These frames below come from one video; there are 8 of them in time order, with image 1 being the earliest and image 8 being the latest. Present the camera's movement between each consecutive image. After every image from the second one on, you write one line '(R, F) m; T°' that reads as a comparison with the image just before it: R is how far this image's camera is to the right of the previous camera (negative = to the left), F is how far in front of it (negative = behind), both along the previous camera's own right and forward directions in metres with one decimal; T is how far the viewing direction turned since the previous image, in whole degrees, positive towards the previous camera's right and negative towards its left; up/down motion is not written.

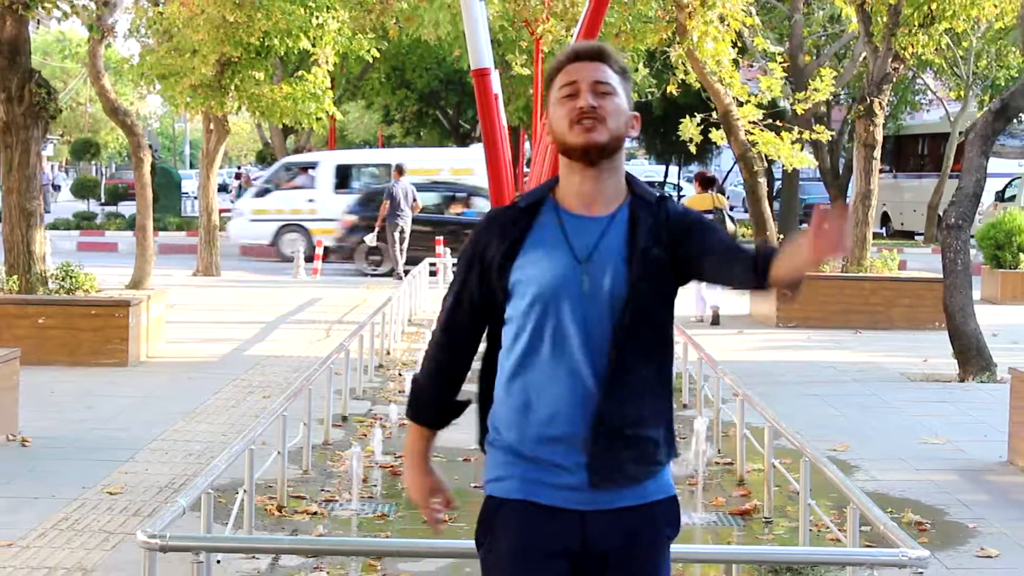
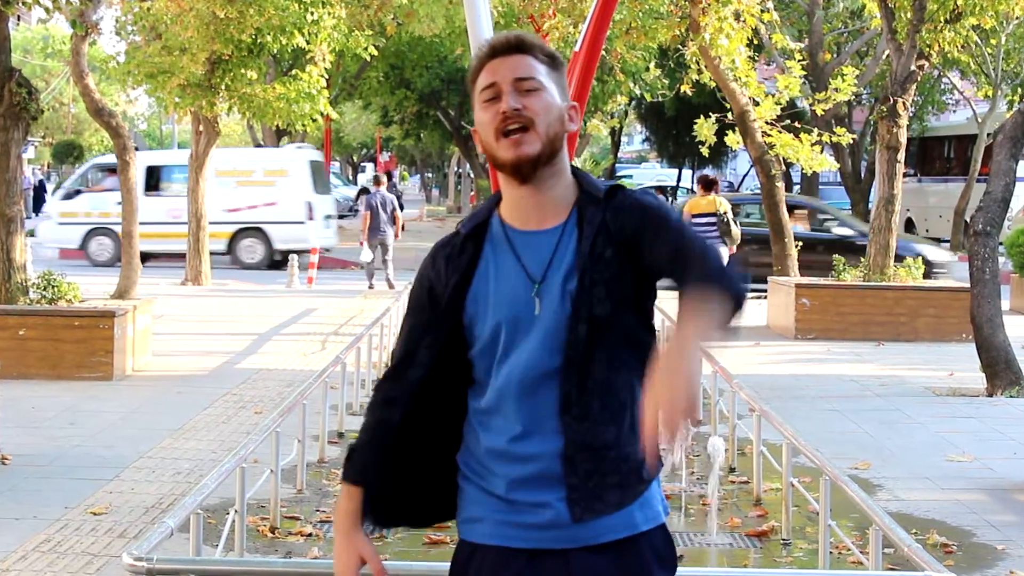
(0.0, +0.6) m; 0°
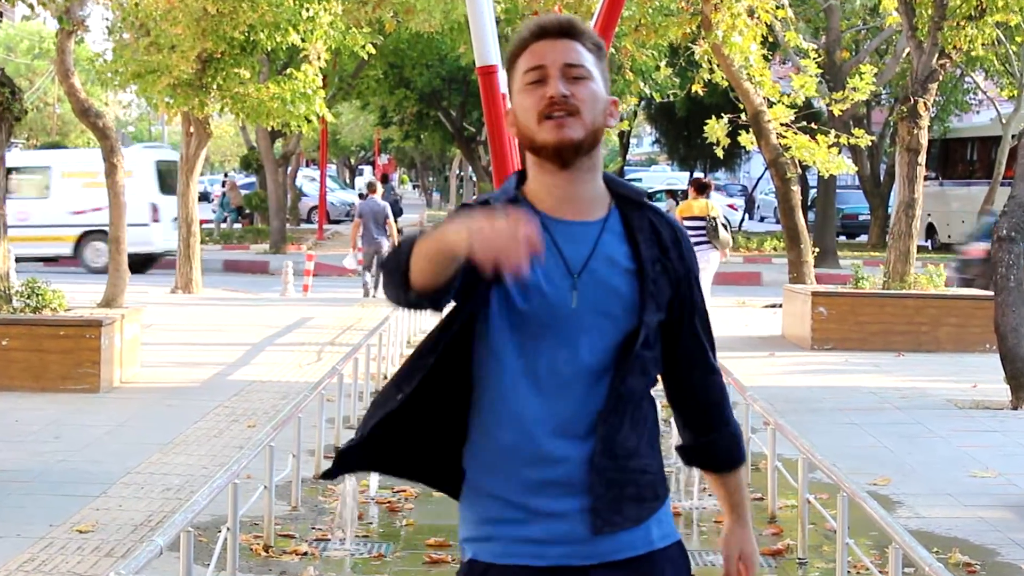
(0.0, +0.4) m; 0°
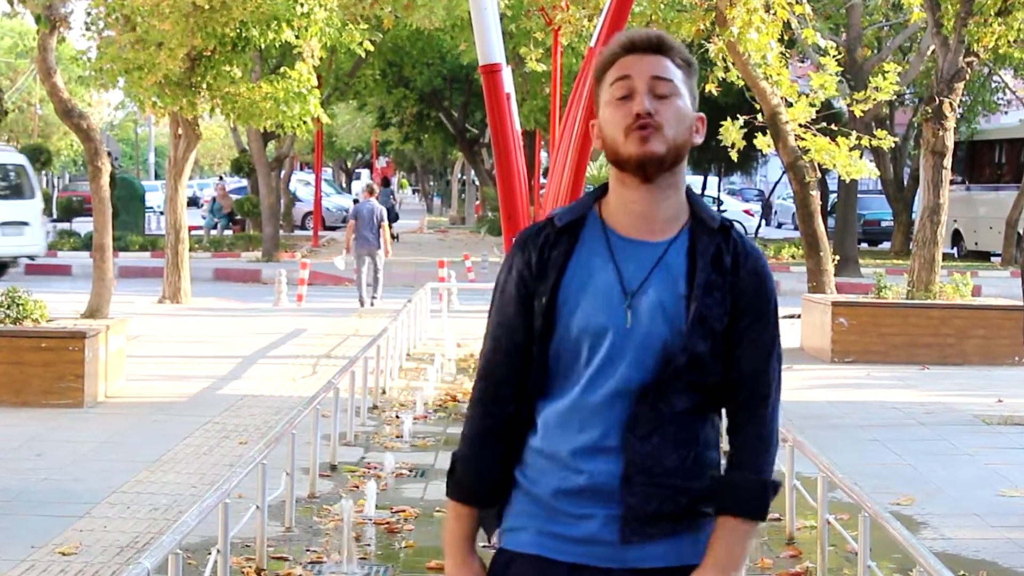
(0.0, +0.5) m; 0°
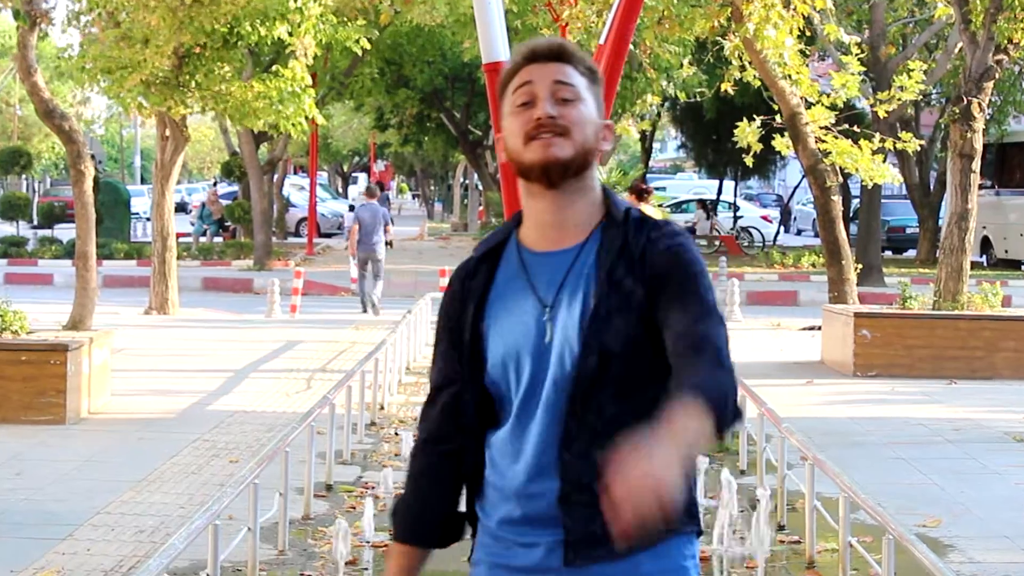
(0.0, +0.5) m; 0°
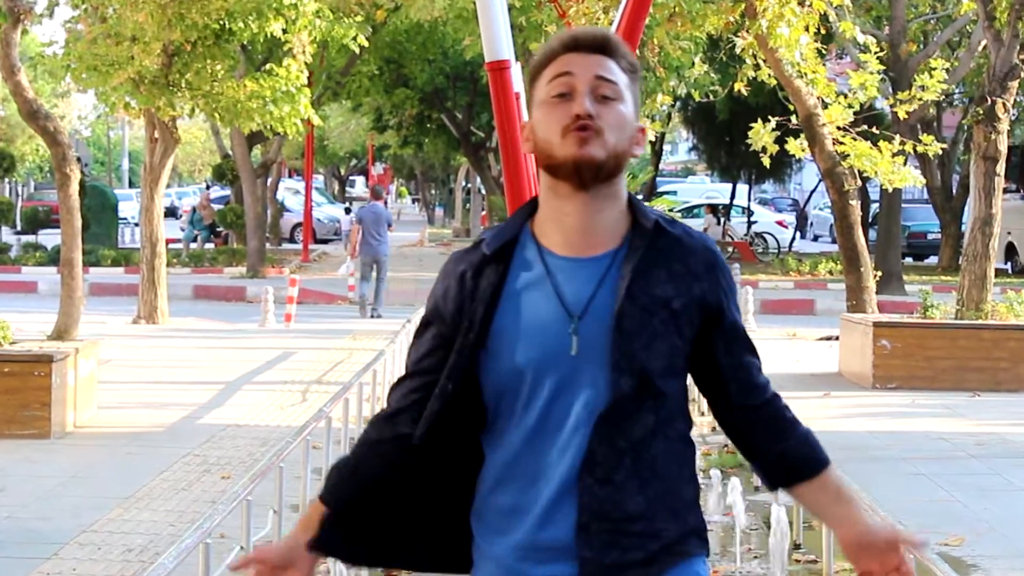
(0.0, +0.4) m; 0°
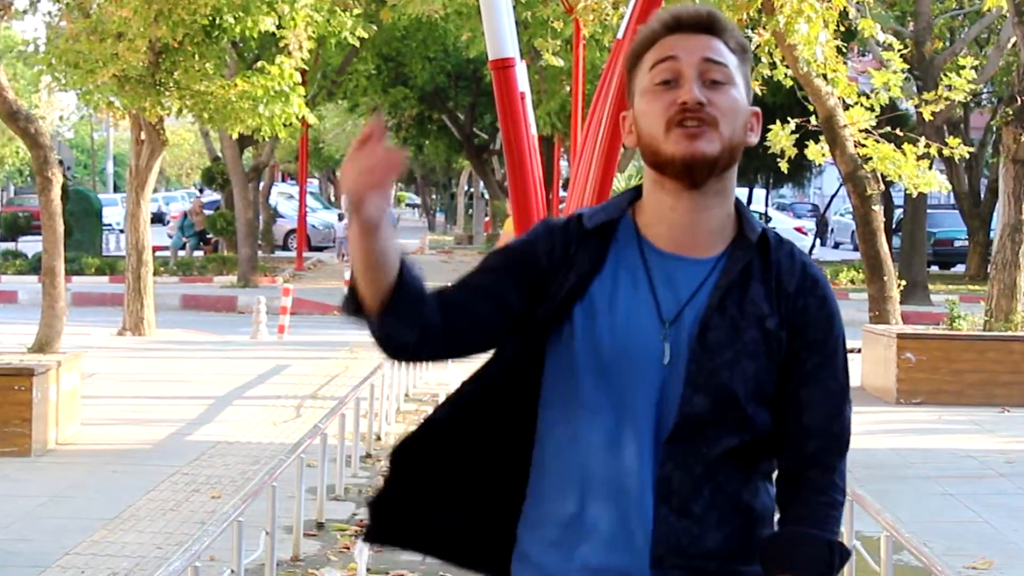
(0.0, +0.4) m; 0°
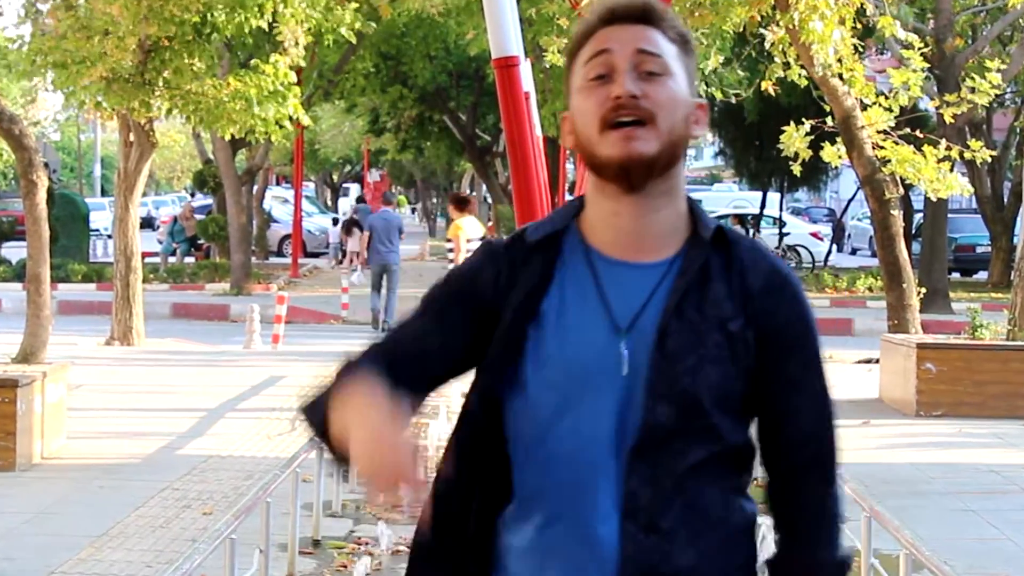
(0.0, +0.3) m; 0°
